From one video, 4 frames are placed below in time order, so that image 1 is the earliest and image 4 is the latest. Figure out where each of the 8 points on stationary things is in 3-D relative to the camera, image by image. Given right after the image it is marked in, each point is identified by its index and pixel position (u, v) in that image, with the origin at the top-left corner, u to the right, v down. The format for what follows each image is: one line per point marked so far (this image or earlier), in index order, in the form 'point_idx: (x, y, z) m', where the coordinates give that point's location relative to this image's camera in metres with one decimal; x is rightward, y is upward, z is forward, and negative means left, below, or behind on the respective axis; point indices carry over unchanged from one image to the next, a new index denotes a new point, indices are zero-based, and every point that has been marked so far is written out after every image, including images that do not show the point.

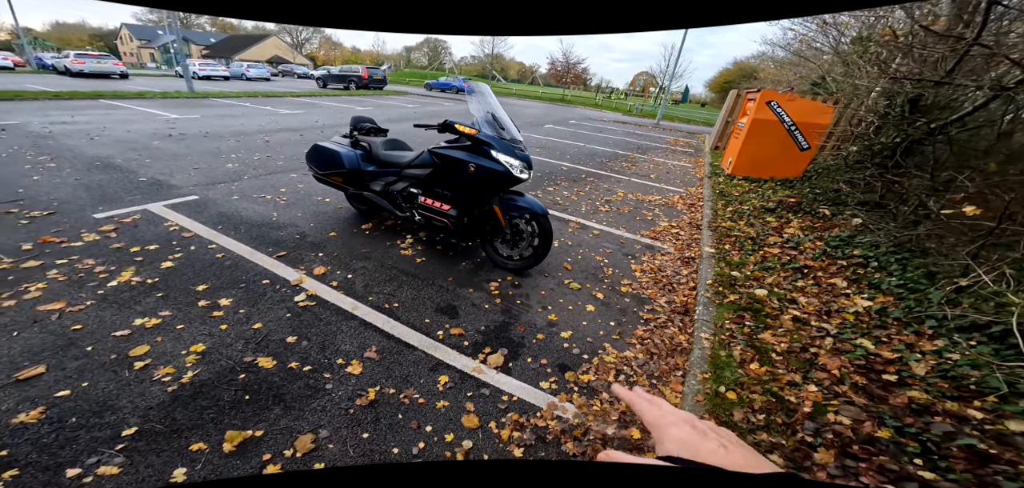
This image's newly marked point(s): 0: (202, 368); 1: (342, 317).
0: (-2.2, -0.9, +2.6) m
1: (-1.5, -0.6, +3.2) m
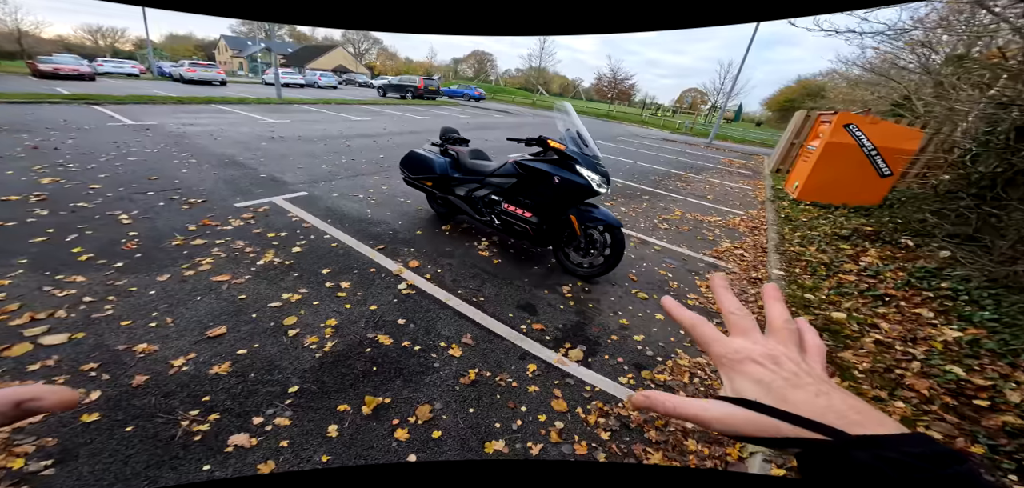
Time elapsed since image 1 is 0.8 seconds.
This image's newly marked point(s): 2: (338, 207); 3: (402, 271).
0: (-1.5, -0.8, +3.0) m
1: (-0.7, -0.6, +3.6) m
2: (-2.7, +0.5, +5.4) m
3: (-1.2, -0.3, +4.0) m
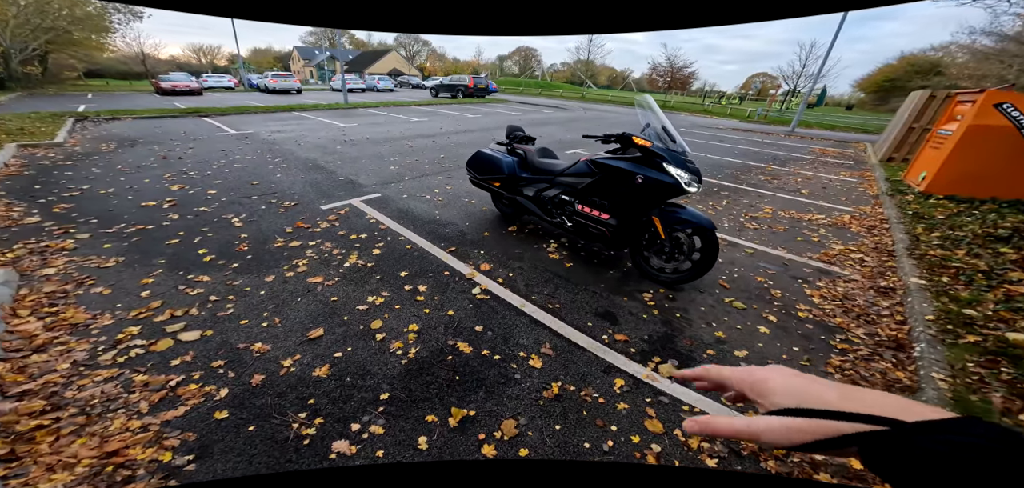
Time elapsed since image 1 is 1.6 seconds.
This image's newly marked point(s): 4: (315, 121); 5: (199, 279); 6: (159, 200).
0: (-0.8, -0.8, +3.0) m
1: (0.0, -0.7, +3.5) m
2: (-1.6, +0.5, +5.5) m
3: (-0.4, -0.3, +3.9) m
4: (-7.2, +4.4, +12.7) m
5: (-3.3, -0.4, +3.7) m
6: (-5.6, +0.7, +5.5) m
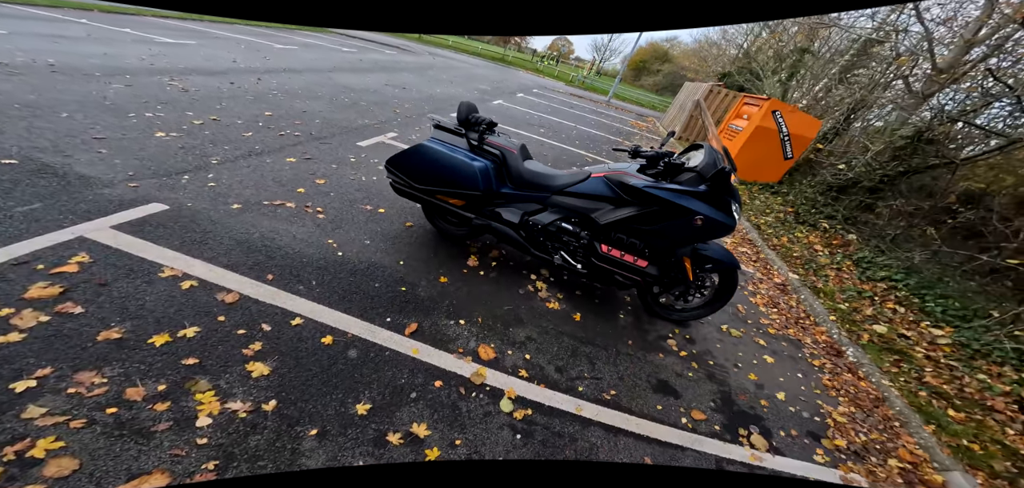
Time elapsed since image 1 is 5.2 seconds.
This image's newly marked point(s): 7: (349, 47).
0: (-0.2, -1.6, +1.5) m
1: (+0.4, -1.2, +2.2) m
2: (-2.0, 0.0, +3.0) m
3: (-0.2, -0.9, +2.3) m
4: (-10.4, +4.2, +6.4) m
5: (-2.7, -1.2, +0.9) m
6: (-5.6, -0.2, +1.3) m
7: (-7.3, +9.3, +16.6) m
